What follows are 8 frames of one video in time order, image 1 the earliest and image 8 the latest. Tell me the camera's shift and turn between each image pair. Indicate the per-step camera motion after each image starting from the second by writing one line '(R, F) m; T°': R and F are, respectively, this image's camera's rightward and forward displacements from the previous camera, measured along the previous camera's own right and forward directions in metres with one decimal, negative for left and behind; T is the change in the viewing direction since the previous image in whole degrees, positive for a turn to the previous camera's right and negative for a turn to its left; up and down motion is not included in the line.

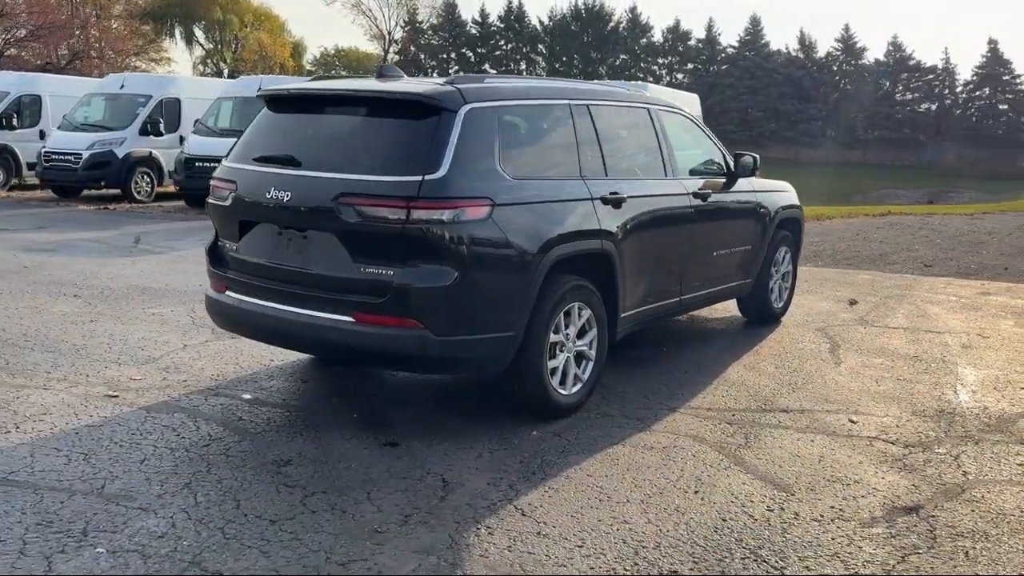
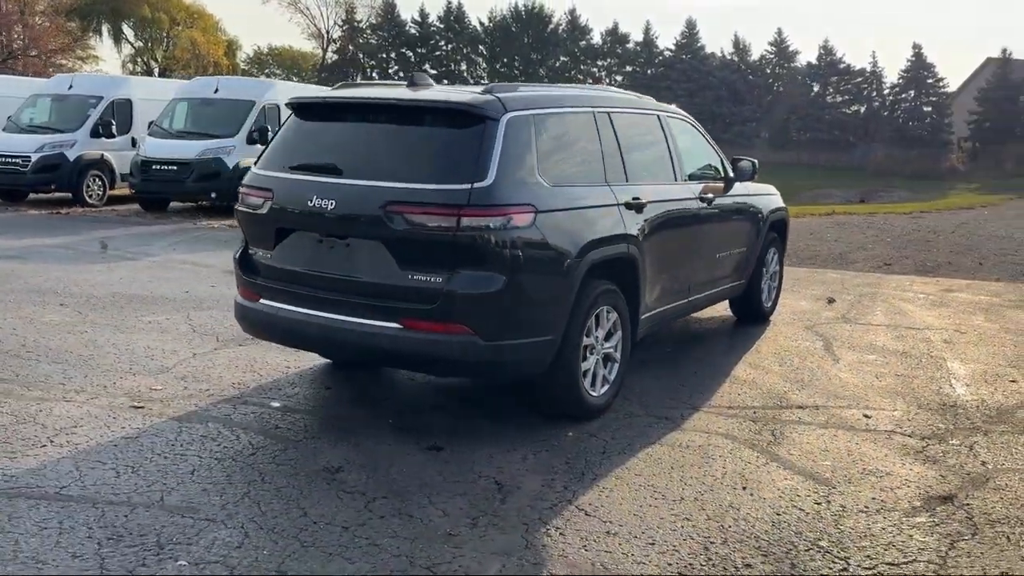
(-0.6, -0.1) m; +4°
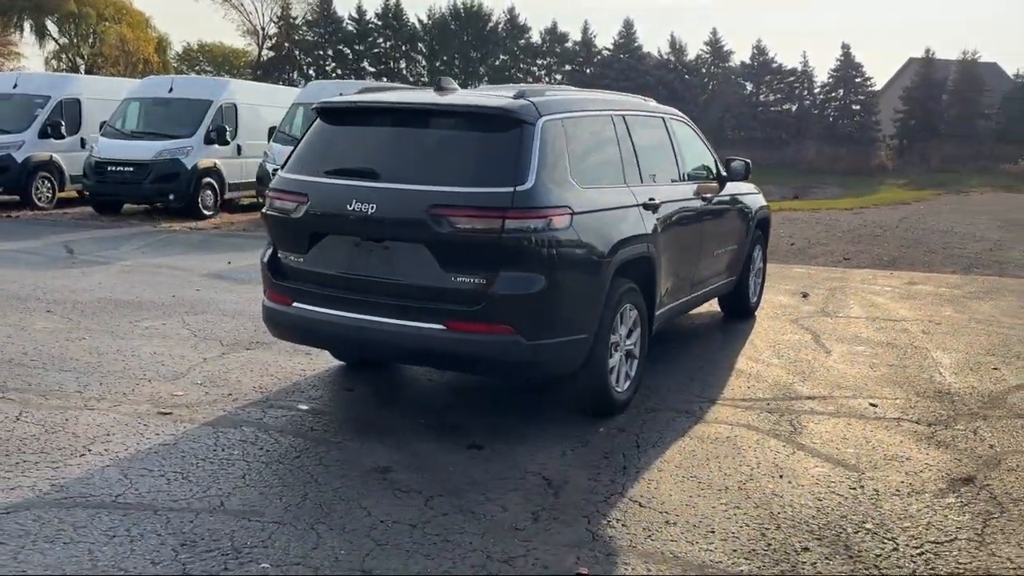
(-0.6, -0.1) m; +4°
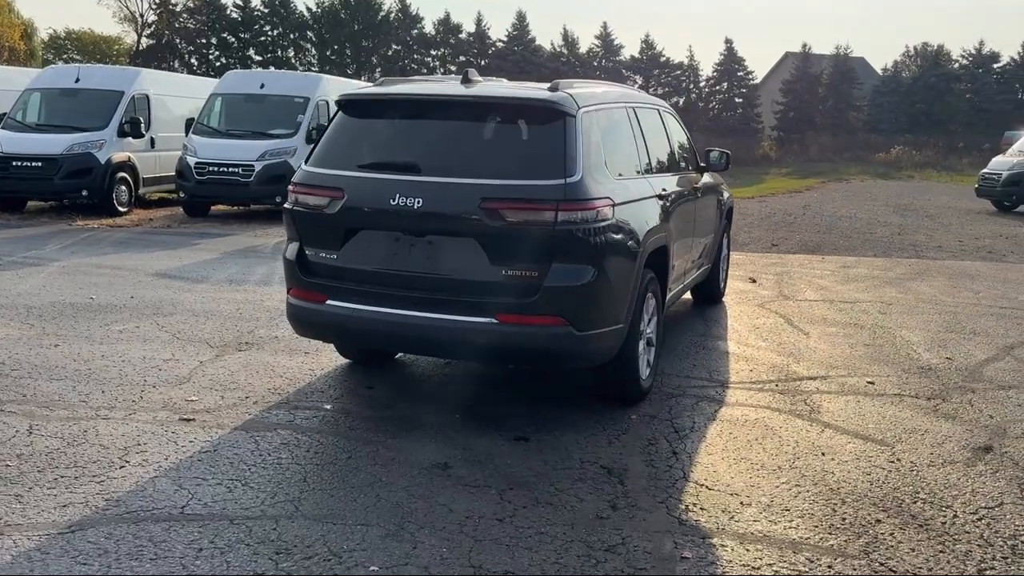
(-0.9, 0.0) m; +7°
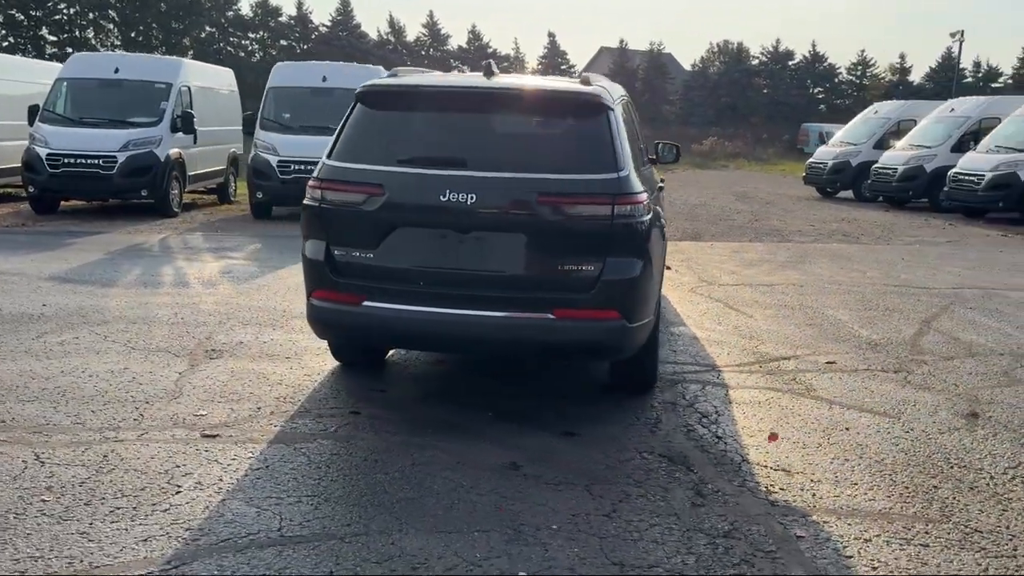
(-1.3, +0.2) m; +12°
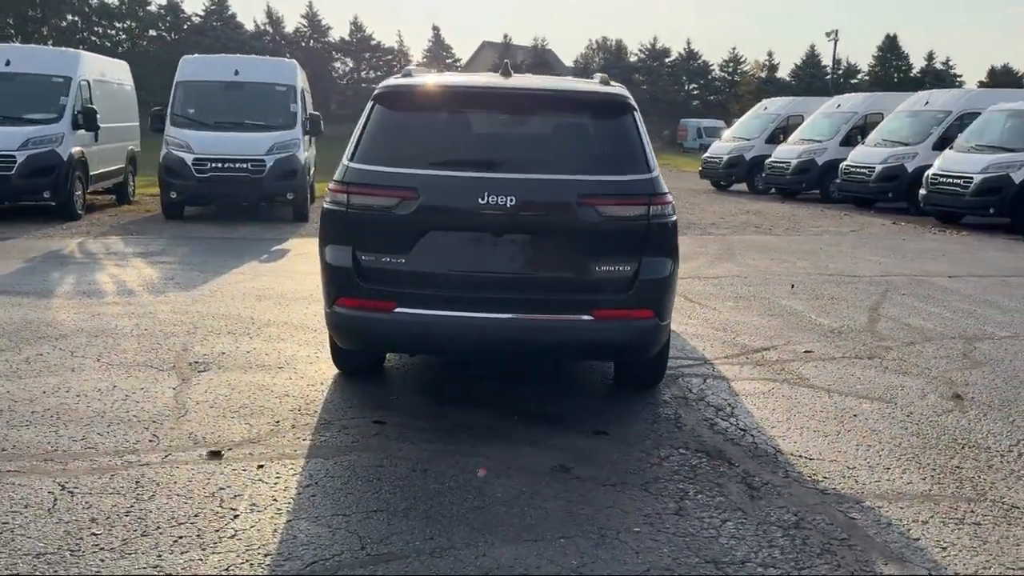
(-0.9, +0.1) m; +8°
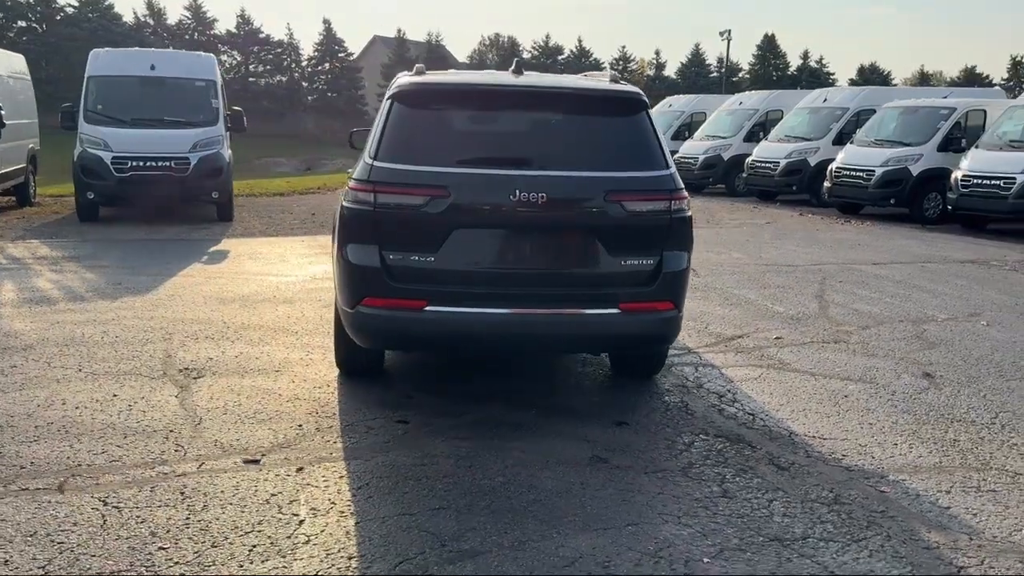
(-0.8, 0.0) m; +7°
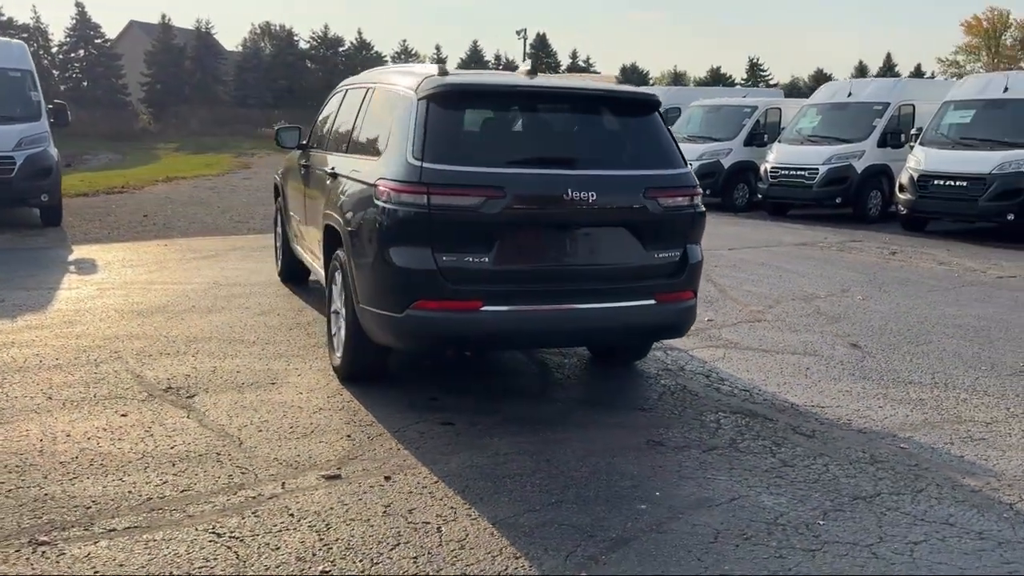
(-1.6, +0.1) m; +15°
